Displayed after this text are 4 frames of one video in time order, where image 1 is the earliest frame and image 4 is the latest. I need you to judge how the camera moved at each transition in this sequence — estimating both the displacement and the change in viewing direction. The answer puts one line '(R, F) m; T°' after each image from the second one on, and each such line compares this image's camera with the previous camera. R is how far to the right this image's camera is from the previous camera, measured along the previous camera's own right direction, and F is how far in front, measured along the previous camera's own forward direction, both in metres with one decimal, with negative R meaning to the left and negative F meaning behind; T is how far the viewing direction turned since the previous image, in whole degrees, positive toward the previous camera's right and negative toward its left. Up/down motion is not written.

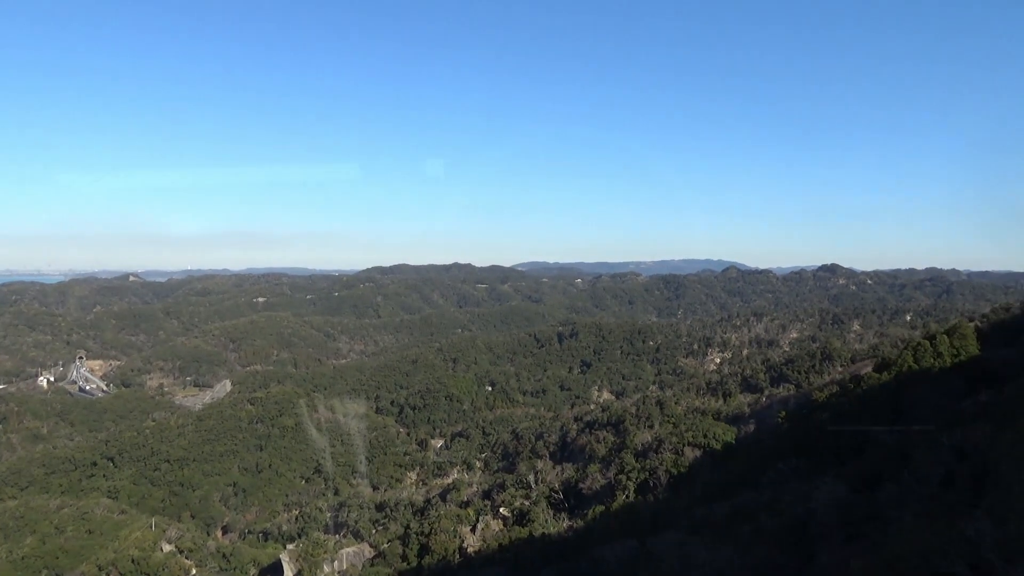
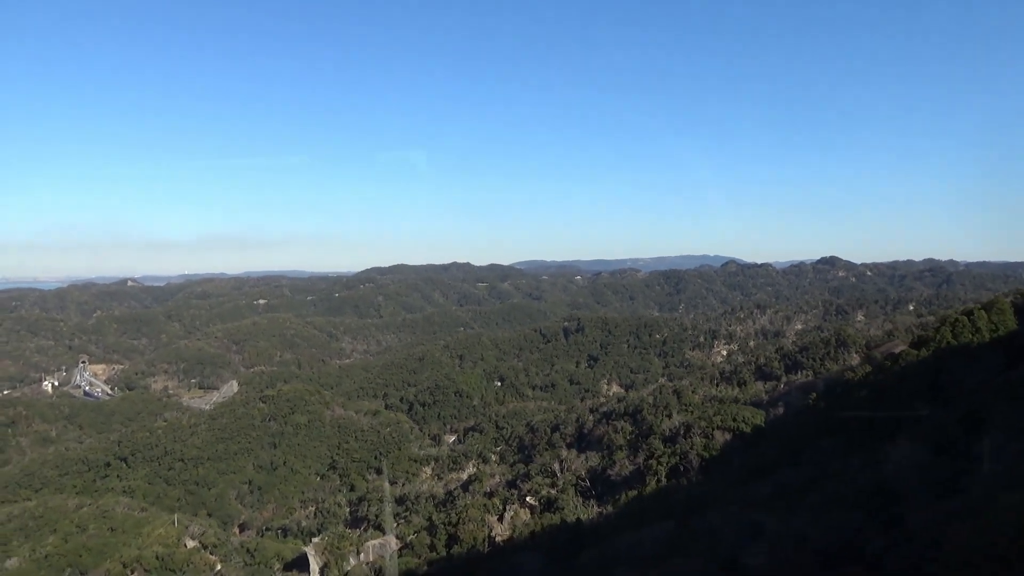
(-1.5, -0.1) m; +1°
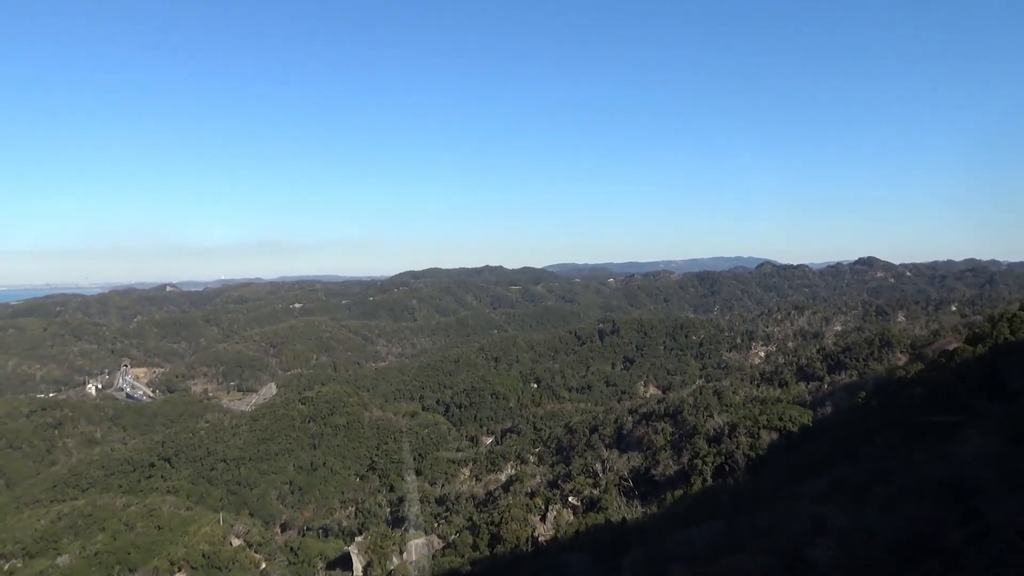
(-0.8, +0.2) m; -3°
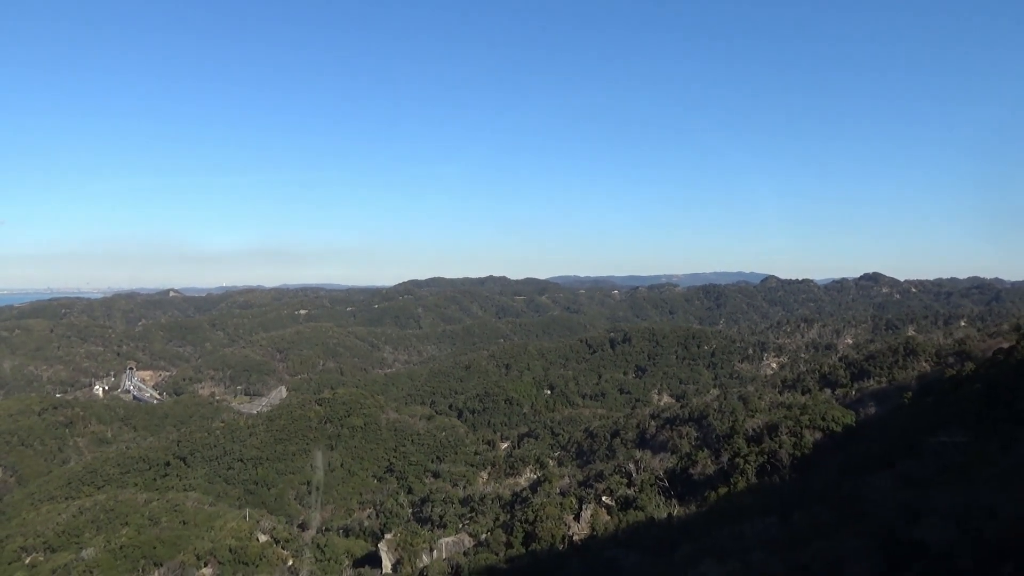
(-2.1, -0.1) m; +1°
